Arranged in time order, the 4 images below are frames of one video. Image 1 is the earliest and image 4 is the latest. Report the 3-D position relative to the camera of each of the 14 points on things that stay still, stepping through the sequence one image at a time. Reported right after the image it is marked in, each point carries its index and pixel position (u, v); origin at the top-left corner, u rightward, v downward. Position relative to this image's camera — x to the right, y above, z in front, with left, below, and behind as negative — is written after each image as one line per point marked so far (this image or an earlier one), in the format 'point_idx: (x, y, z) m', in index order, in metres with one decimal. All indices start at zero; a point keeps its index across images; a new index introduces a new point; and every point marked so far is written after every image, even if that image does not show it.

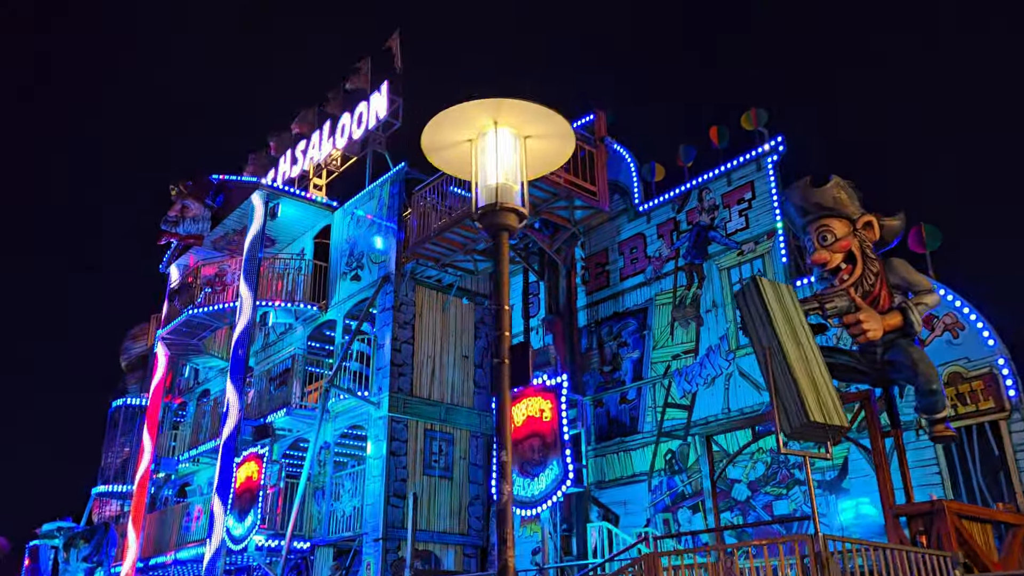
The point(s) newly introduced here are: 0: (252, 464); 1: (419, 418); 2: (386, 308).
0: (-5.2, -3.5, +16.6) m
1: (-2.2, -3.0, +19.4) m
2: (-3.0, -0.5, +20.0) m
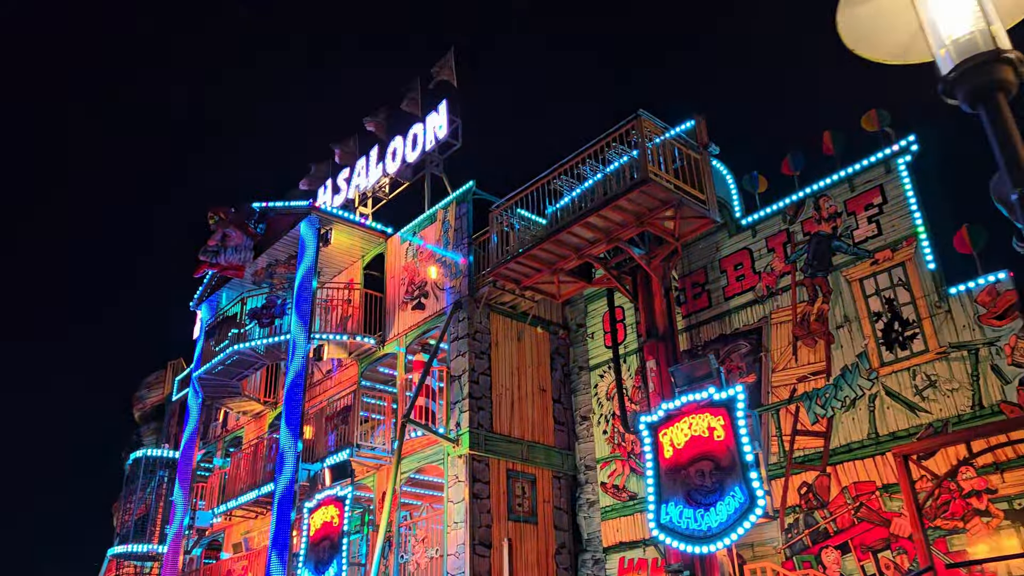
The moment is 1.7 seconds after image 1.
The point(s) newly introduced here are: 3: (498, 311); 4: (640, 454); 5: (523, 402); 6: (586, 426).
0: (-3.2, -3.9, +14.7) m
1: (-0.2, -3.6, +17.5) m
2: (-1.1, -1.1, +18.3) m
3: (-0.3, -0.5, +18.9) m
4: (+2.6, -3.4, +17.1) m
5: (+0.3, -2.5, +18.5) m
6: (+1.7, -3.1, +18.7) m
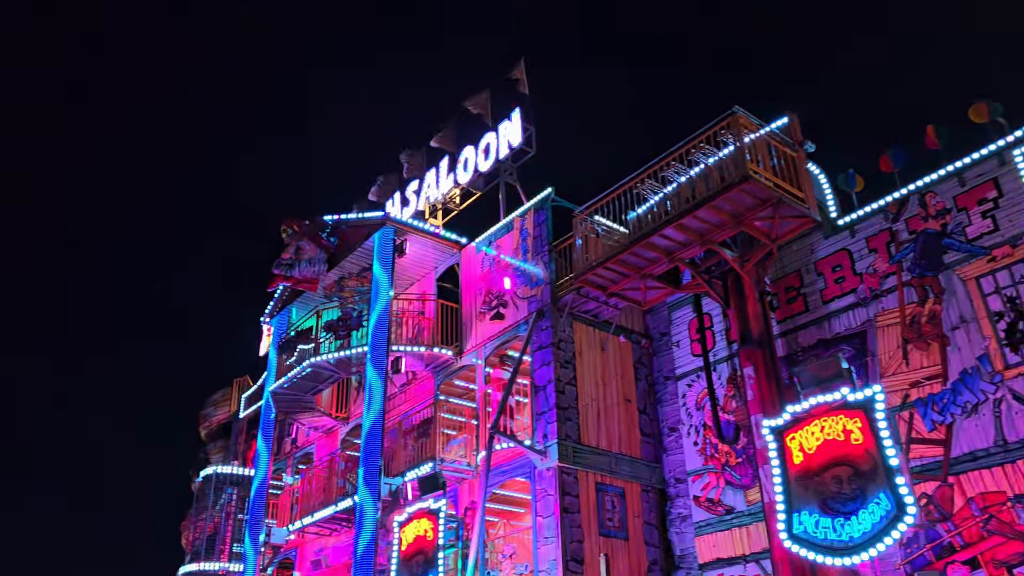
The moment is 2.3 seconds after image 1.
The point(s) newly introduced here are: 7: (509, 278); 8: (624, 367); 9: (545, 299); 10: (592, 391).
0: (-1.5, -4.0, +14.3) m
1: (+1.6, -3.7, +16.9) m
2: (+0.7, -1.3, +17.8) m
3: (+1.5, -0.7, +18.5) m
4: (+4.4, -3.5, +16.4) m
5: (+2.1, -2.7, +17.9) m
6: (+3.5, -3.3, +18.0) m
7: (-0.1, +0.2, +19.8) m
8: (+2.5, -1.8, +18.7) m
9: (+0.7, -0.2, +18.3) m
10: (+1.7, -2.2, +17.8) m
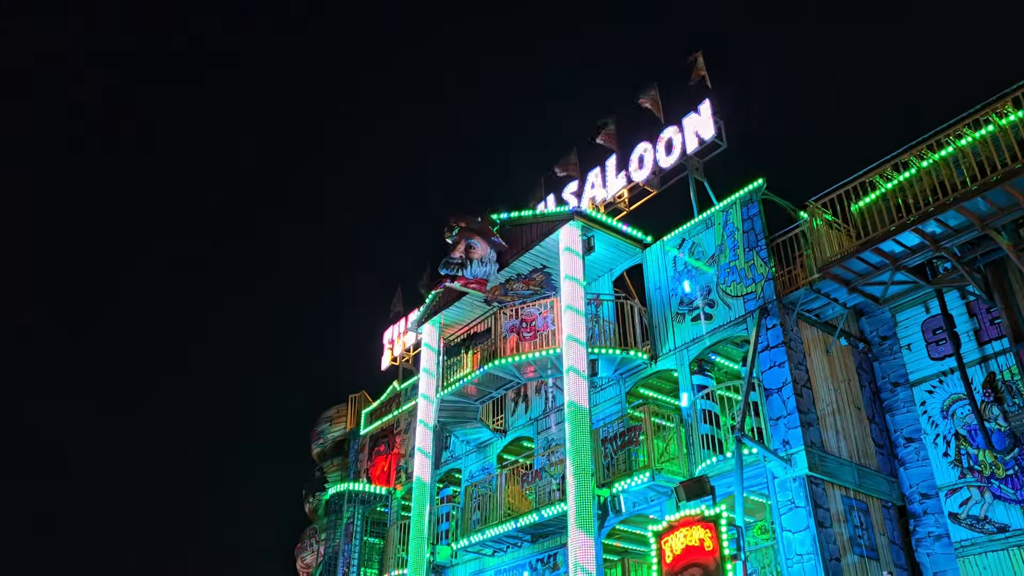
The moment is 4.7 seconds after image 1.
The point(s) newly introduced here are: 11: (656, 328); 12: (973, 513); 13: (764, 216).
0: (+2.8, -3.7, +12.7) m
1: (+6.0, -3.6, +15.3) m
2: (+5.1, -1.2, +16.3) m
3: (+6.0, -0.6, +17.0) m
4: (+8.8, -3.4, +14.7) m
5: (+6.5, -2.6, +16.3) m
6: (+8.0, -3.2, +16.4) m
7: (+4.4, +0.3, +18.4) m
8: (+7.0, -1.7, +17.1) m
9: (+5.2, -0.2, +16.8) m
10: (+6.2, -2.1, +16.3) m
11: (+3.3, -0.9, +19.1) m
12: (+8.4, -4.1, +15.0) m
13: (+5.5, +1.6, +17.9) m
